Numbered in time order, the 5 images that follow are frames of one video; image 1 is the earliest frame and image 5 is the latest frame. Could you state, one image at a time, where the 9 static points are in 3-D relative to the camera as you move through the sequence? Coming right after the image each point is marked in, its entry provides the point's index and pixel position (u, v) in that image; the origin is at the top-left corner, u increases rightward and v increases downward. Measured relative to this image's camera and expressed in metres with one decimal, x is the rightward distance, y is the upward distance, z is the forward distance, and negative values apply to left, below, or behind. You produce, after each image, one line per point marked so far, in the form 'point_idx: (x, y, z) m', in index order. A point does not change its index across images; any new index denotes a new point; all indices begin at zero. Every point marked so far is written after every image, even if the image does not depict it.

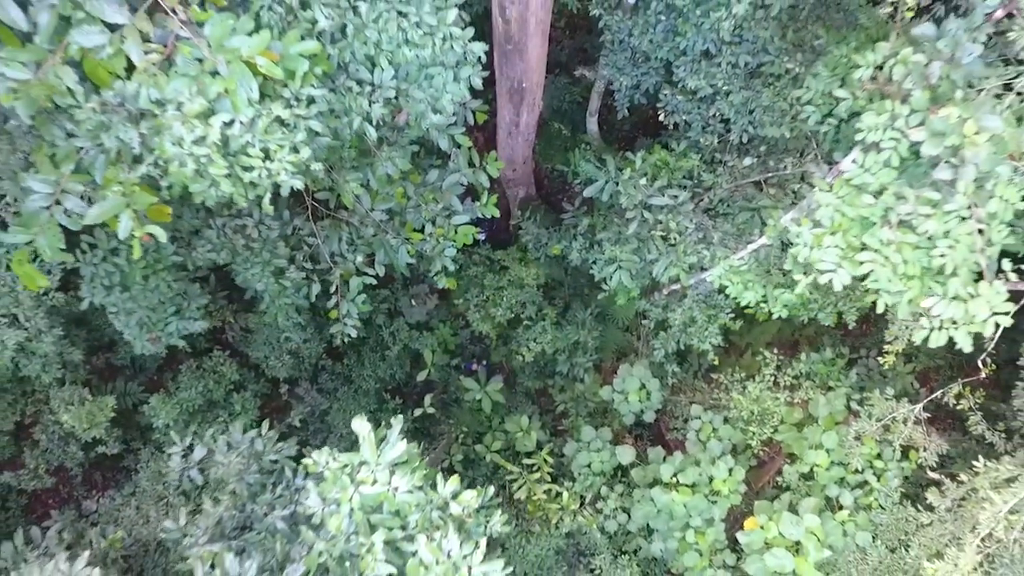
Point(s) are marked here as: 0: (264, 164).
0: (-1.0, +0.5, +2.1) m
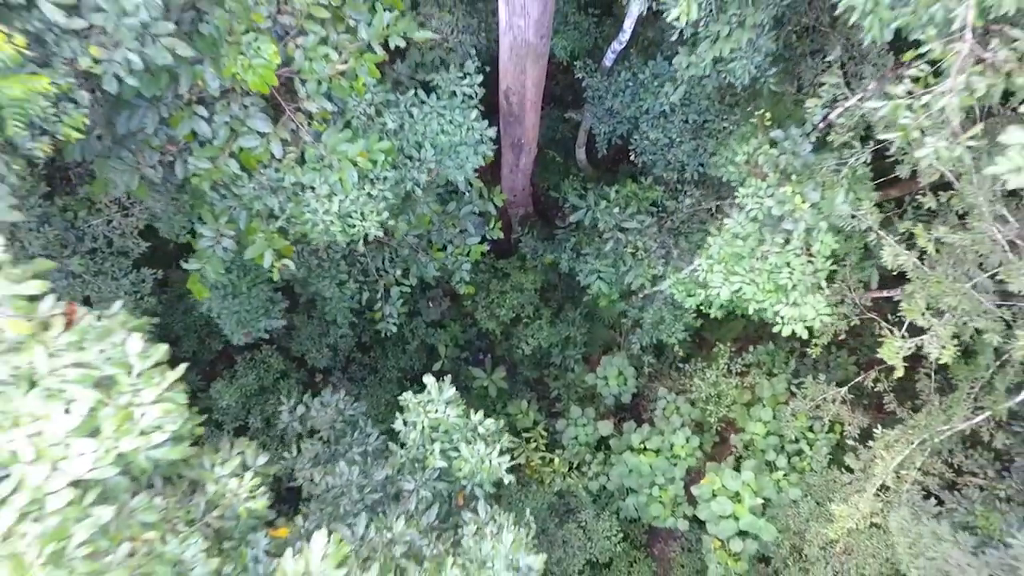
0: (-1.0, +0.4, +3.2) m
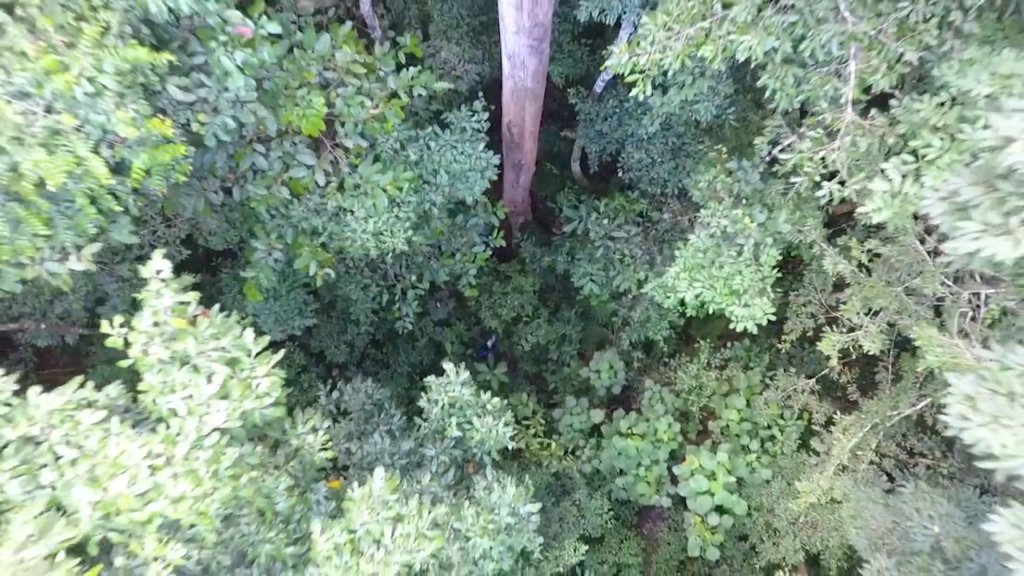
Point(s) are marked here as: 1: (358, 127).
0: (-1.0, +0.4, +3.9) m
1: (-1.2, +1.2, +3.6) m
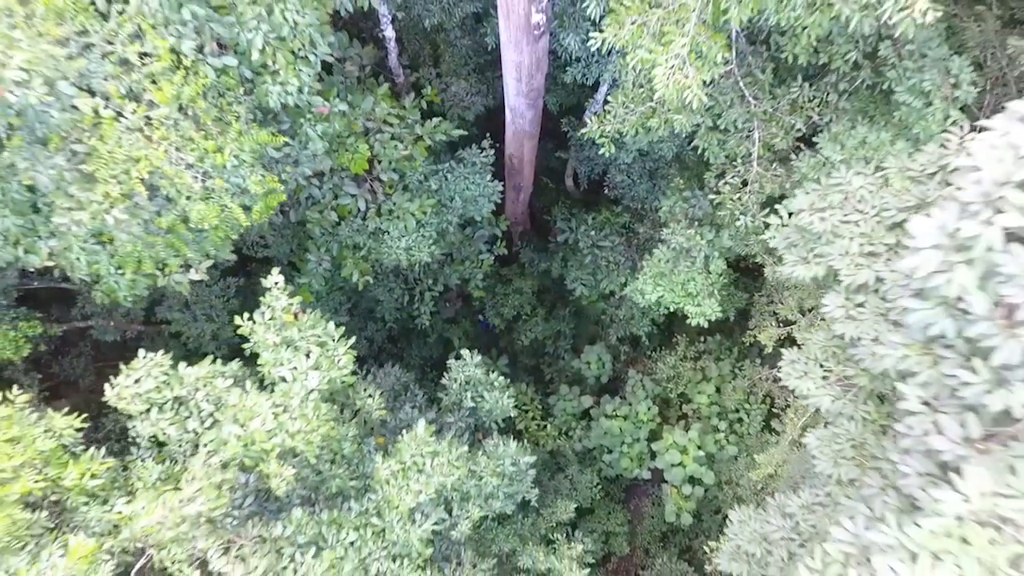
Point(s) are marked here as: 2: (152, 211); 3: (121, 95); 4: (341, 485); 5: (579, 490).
0: (-1.0, +0.4, +4.8) m
1: (-1.2, +1.2, +4.6) m
2: (-2.2, +0.5, +3.0) m
3: (-2.2, +1.1, +2.7) m
4: (-1.2, -1.4, +3.4) m
5: (+0.9, -2.9, +6.9) m
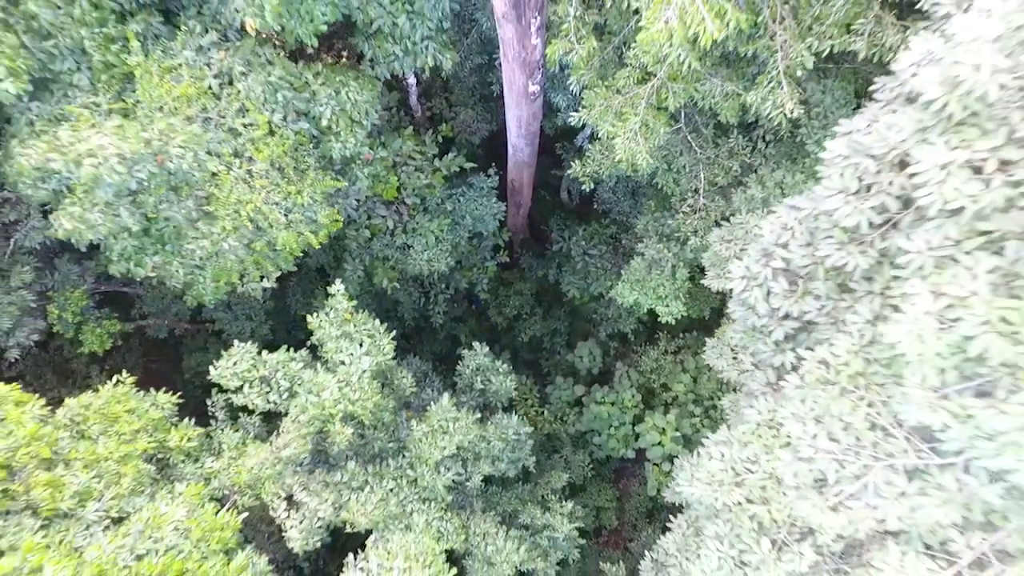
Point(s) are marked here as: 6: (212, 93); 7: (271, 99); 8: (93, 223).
0: (-1.0, +0.3, +5.9) m
1: (-1.1, +1.1, +5.6) m
2: (-2.2, +0.4, +4.0) m
3: (-2.2, +1.1, +3.8) m
4: (-1.2, -1.5, +4.5) m
5: (+1.0, -2.9, +7.9) m
6: (-2.4, +1.5, +3.8) m
7: (-1.9, +1.5, +3.8) m
8: (-3.1, +0.5, +3.6) m
